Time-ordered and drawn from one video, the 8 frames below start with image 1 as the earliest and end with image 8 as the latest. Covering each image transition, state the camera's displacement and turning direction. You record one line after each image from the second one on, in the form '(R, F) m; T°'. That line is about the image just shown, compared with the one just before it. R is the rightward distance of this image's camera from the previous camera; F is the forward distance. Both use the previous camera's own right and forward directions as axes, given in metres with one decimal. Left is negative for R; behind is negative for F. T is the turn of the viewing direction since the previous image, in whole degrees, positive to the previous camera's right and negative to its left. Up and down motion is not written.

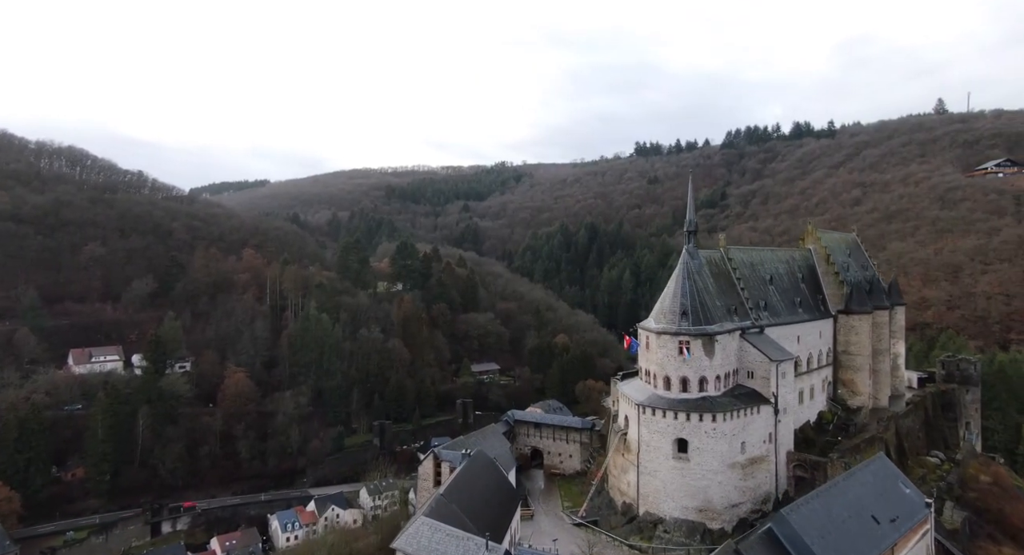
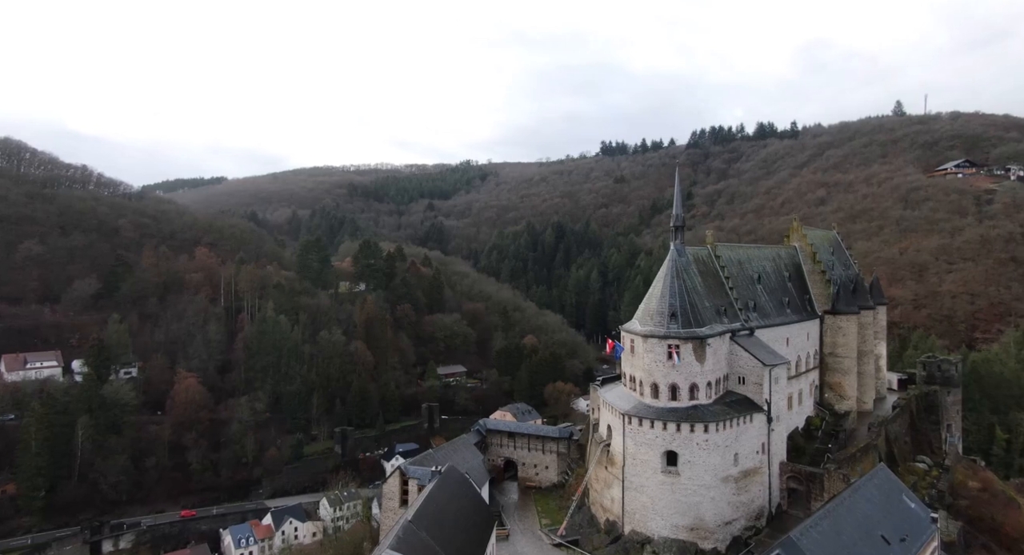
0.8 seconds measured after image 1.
(-0.3, +1.8) m; +3°
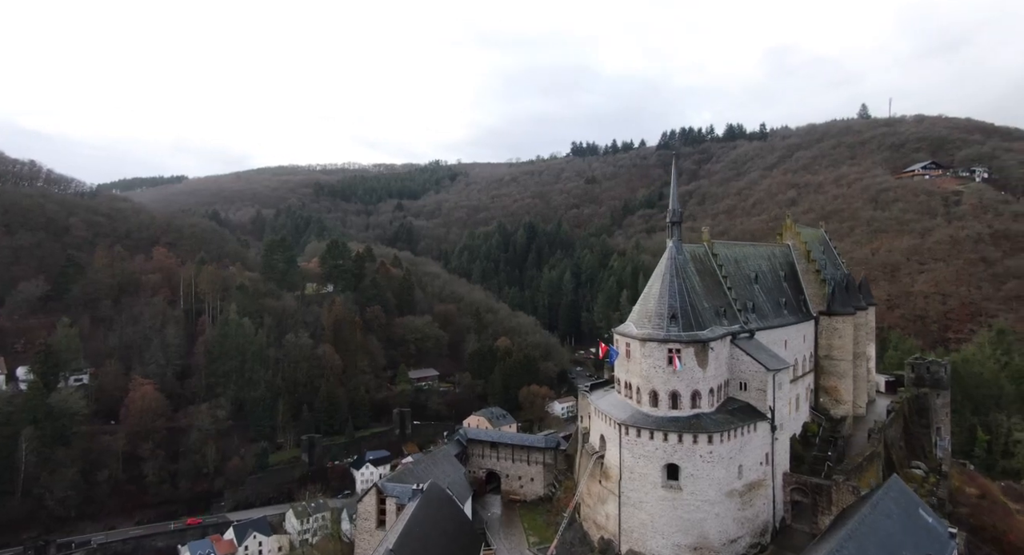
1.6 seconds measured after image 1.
(-0.5, +1.5) m; +3°
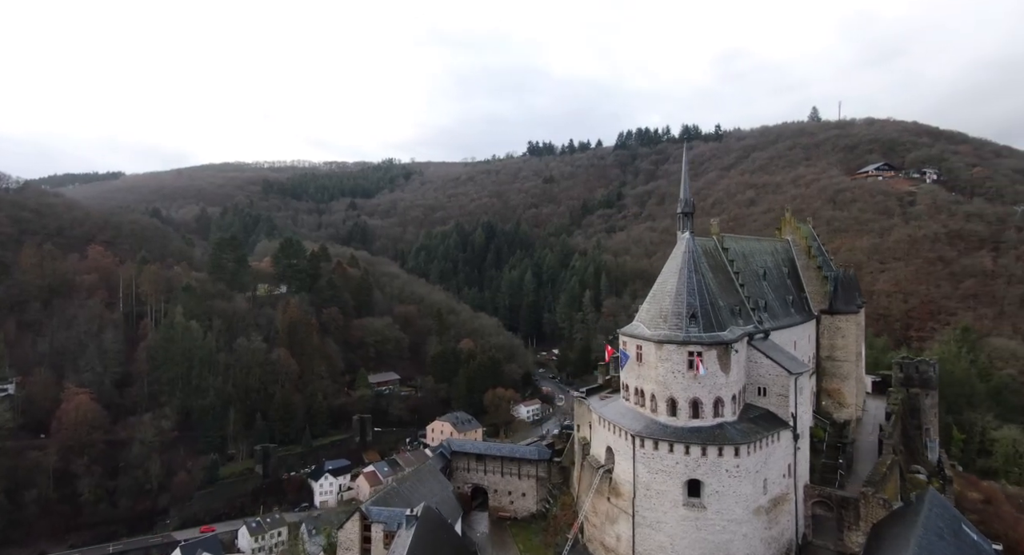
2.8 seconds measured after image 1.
(-1.2, +2.0) m; +4°
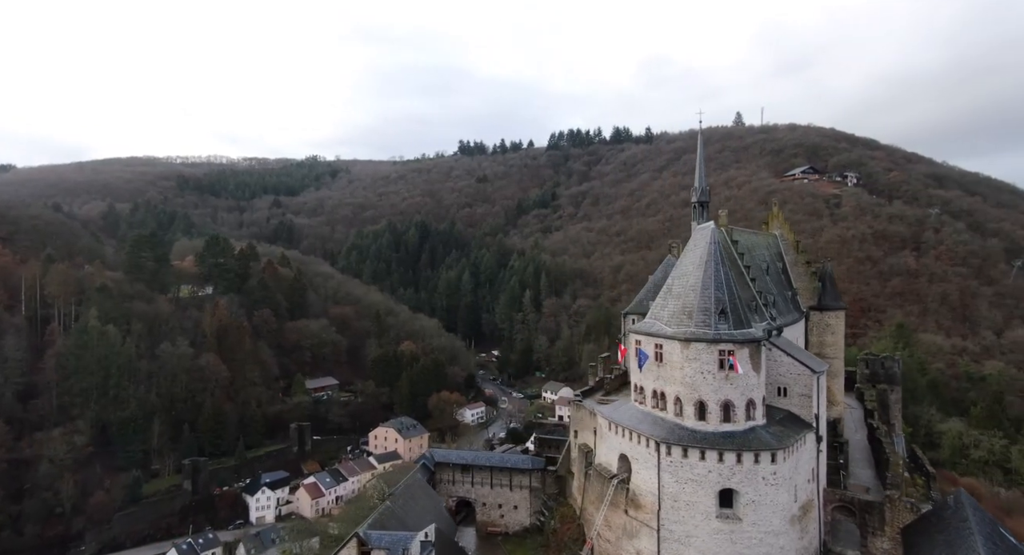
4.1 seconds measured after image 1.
(-2.0, +1.7) m; +7°
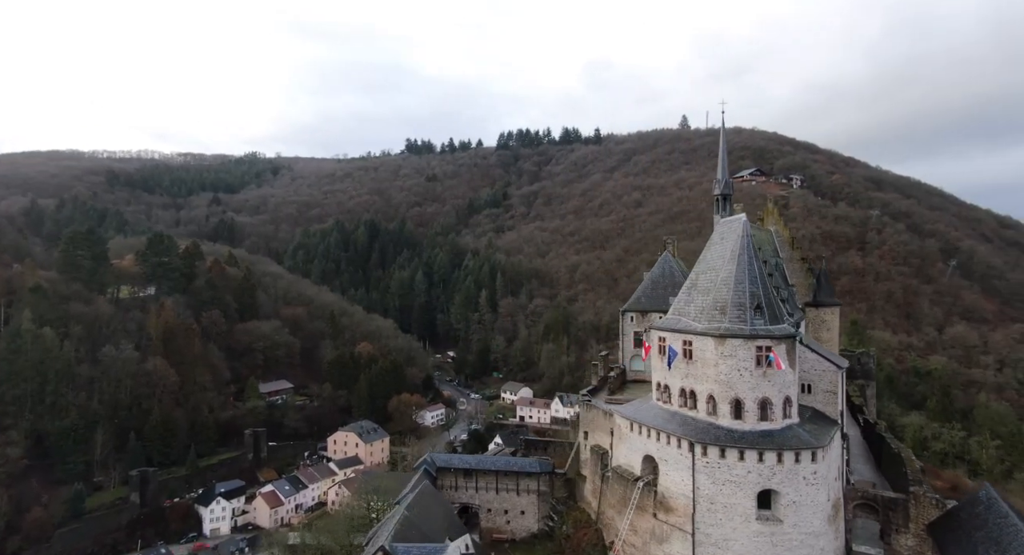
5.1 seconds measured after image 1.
(-1.9, +0.9) m; +5°
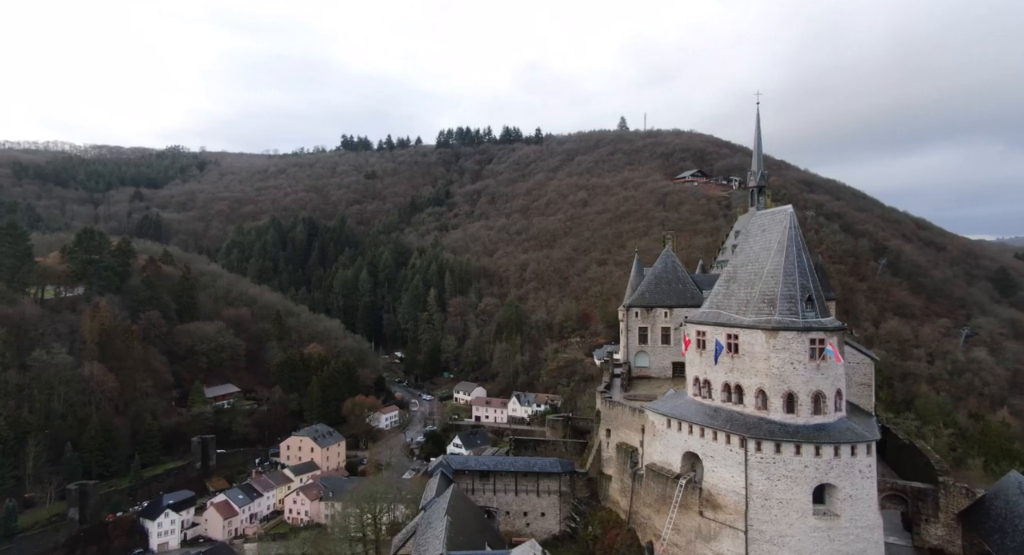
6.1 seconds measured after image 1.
(-2.5, +0.9) m; +6°
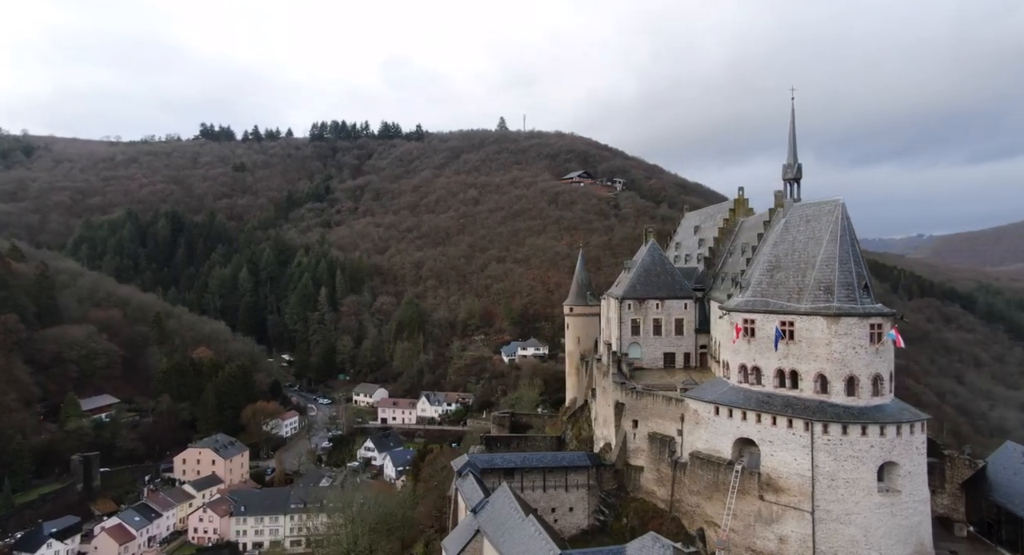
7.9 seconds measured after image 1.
(-4.4, +1.3) m; +12°
